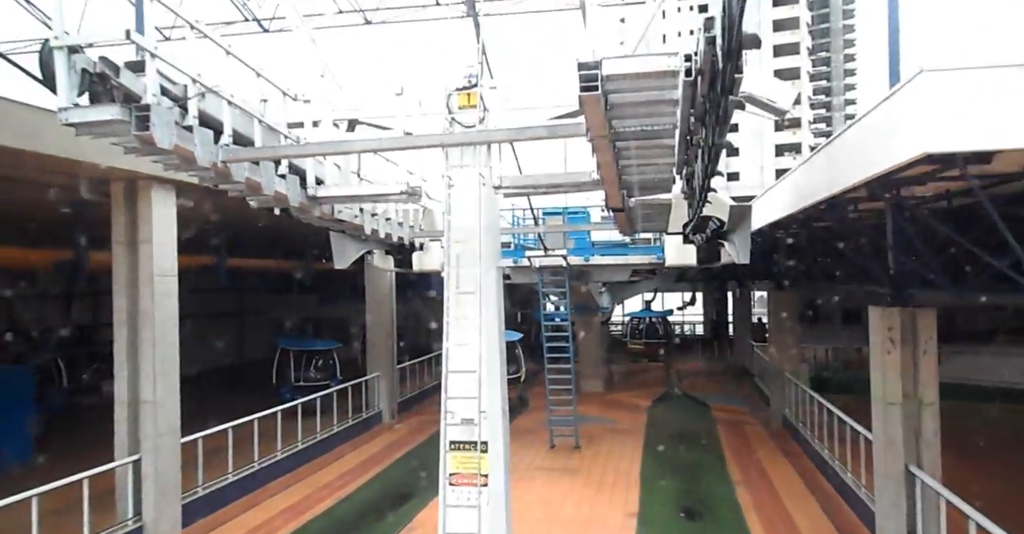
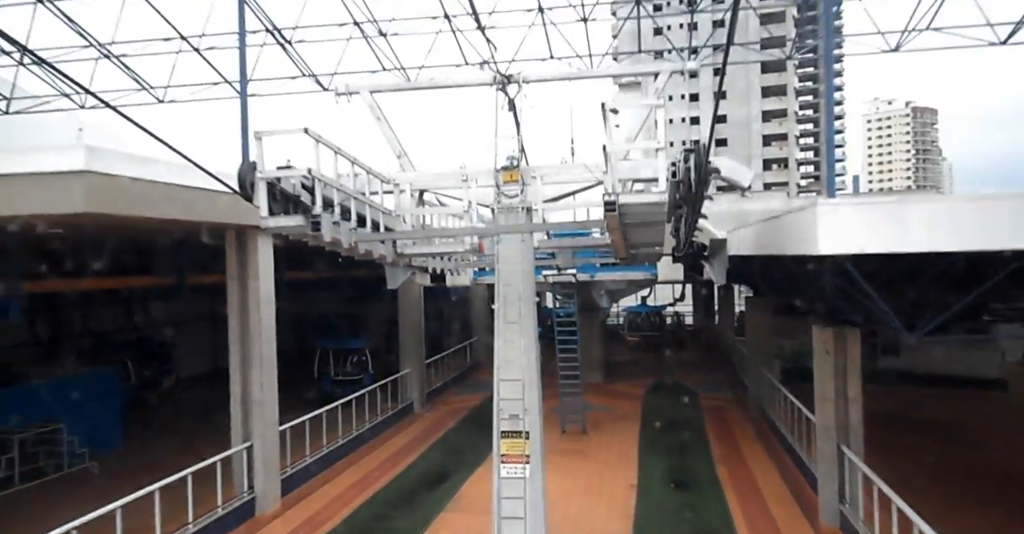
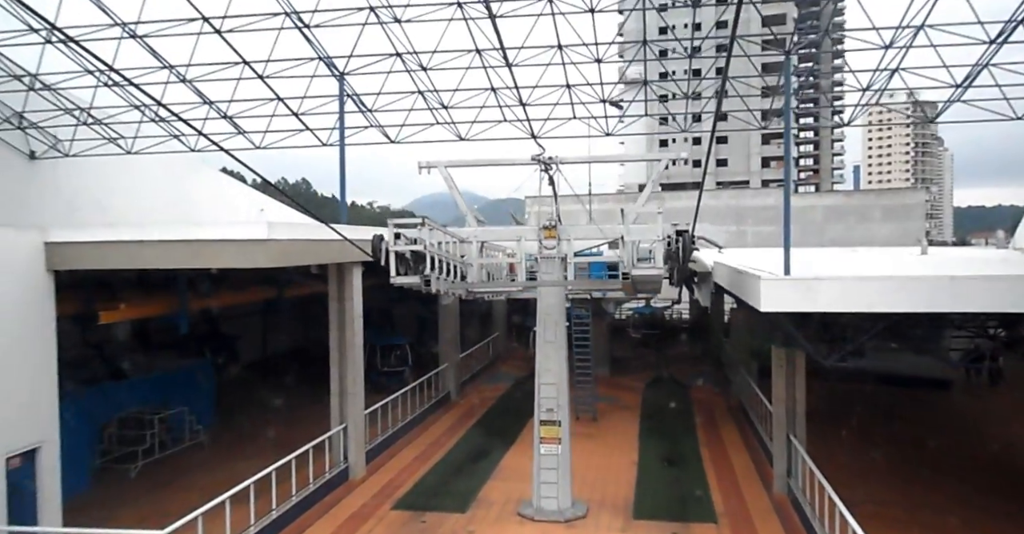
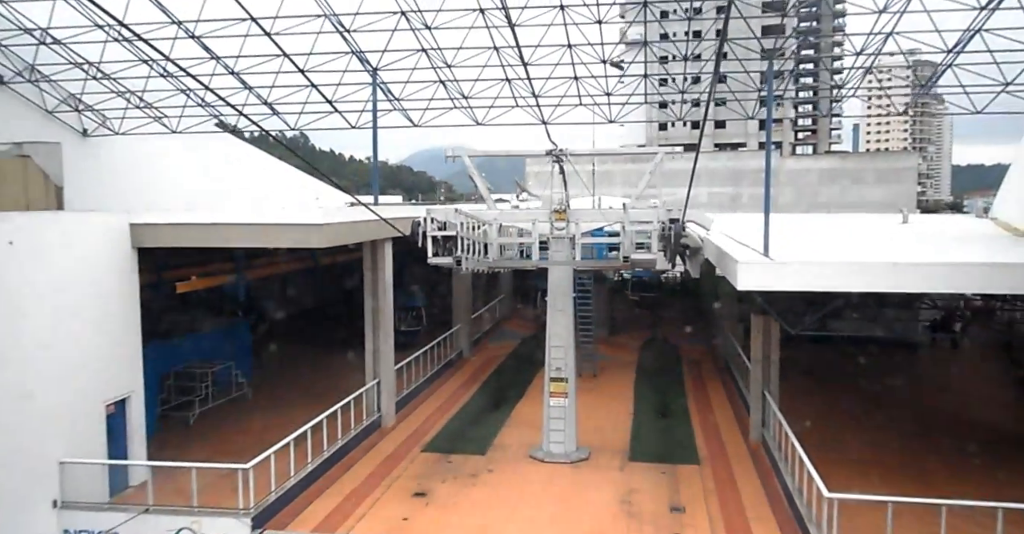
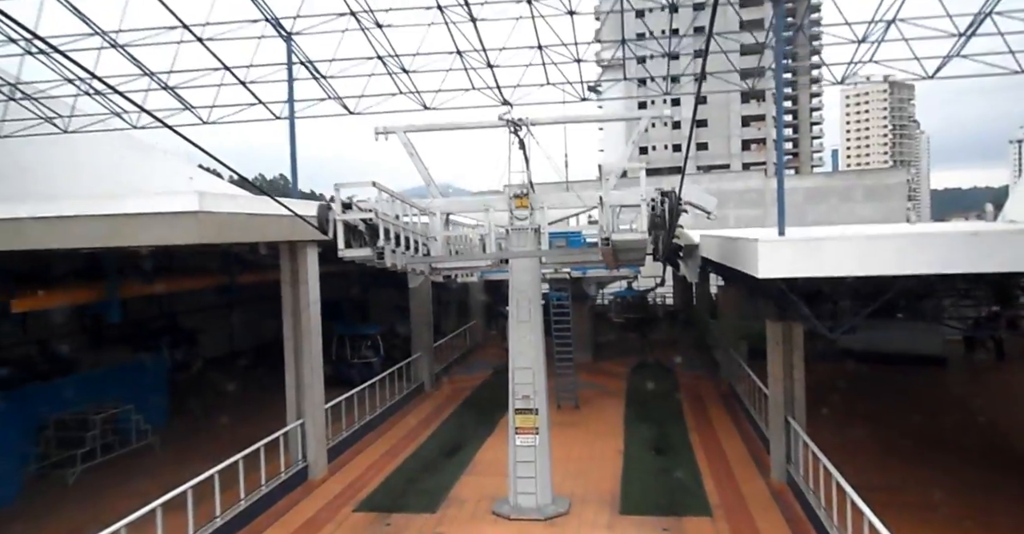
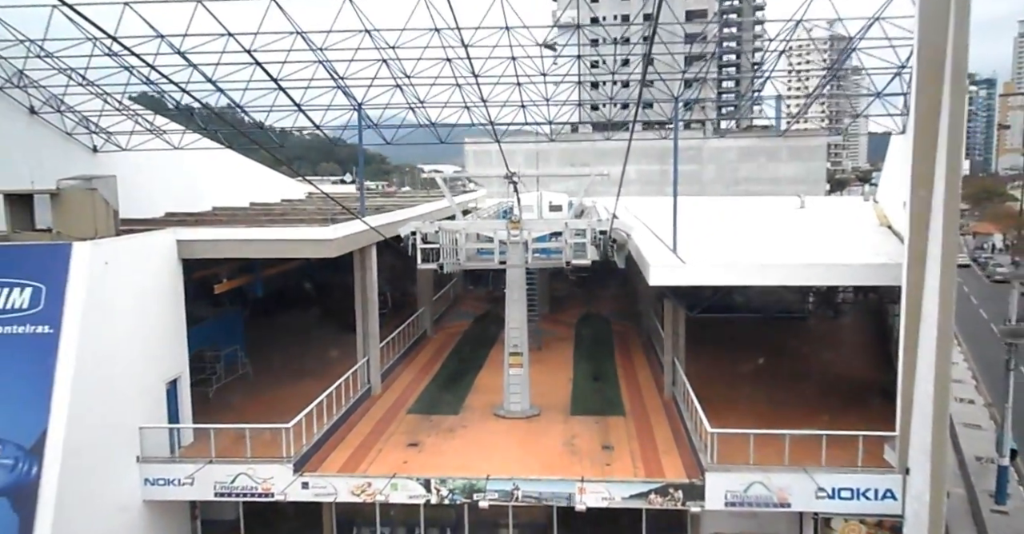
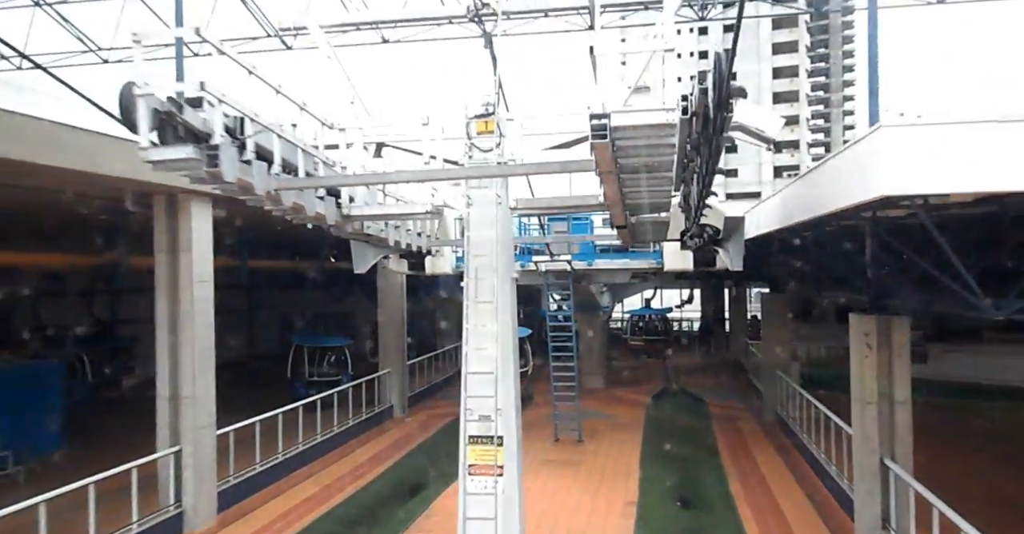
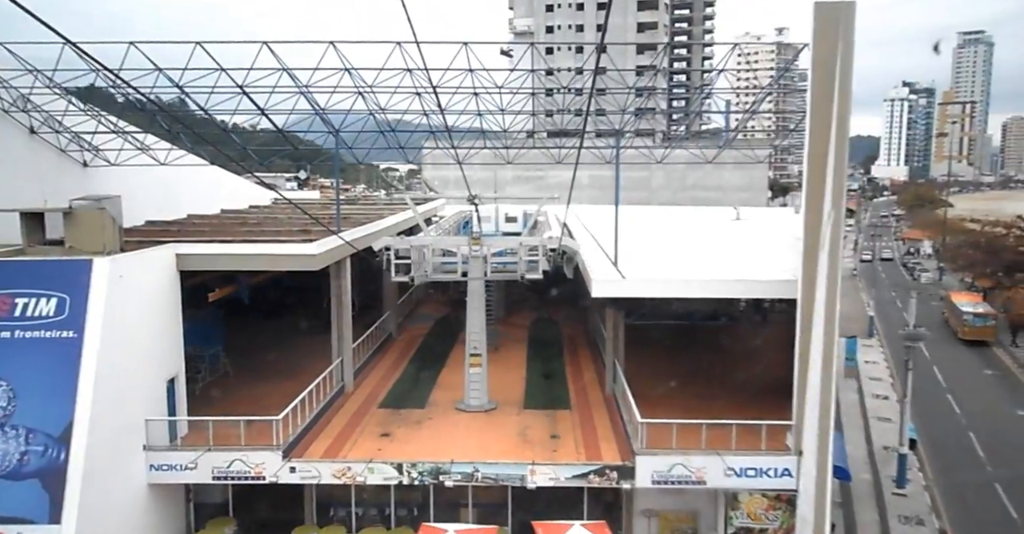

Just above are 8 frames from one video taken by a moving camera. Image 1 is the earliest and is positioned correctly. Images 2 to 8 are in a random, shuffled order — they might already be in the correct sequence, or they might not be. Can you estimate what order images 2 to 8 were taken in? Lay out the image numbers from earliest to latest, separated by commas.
7, 2, 5, 3, 4, 6, 8
